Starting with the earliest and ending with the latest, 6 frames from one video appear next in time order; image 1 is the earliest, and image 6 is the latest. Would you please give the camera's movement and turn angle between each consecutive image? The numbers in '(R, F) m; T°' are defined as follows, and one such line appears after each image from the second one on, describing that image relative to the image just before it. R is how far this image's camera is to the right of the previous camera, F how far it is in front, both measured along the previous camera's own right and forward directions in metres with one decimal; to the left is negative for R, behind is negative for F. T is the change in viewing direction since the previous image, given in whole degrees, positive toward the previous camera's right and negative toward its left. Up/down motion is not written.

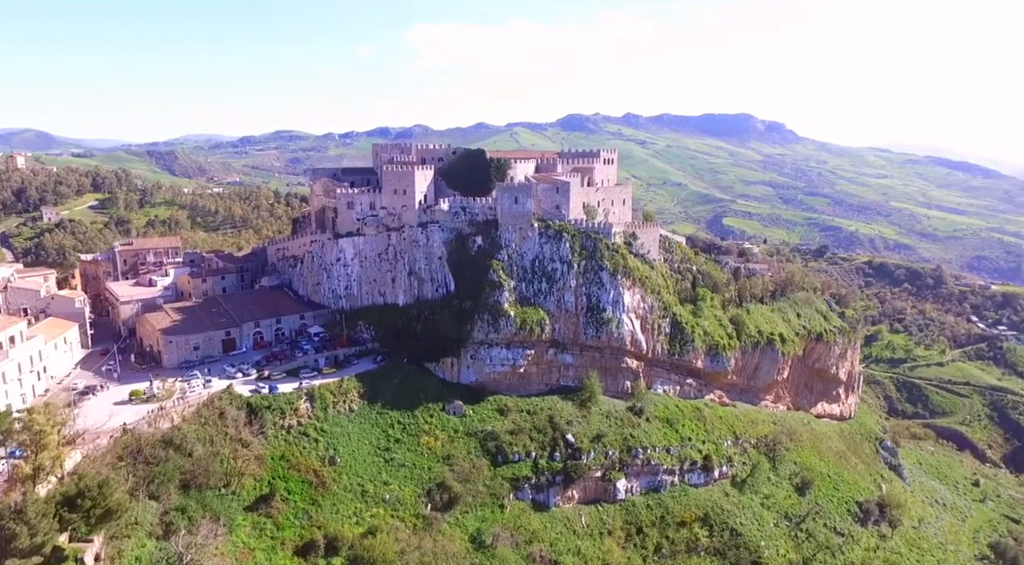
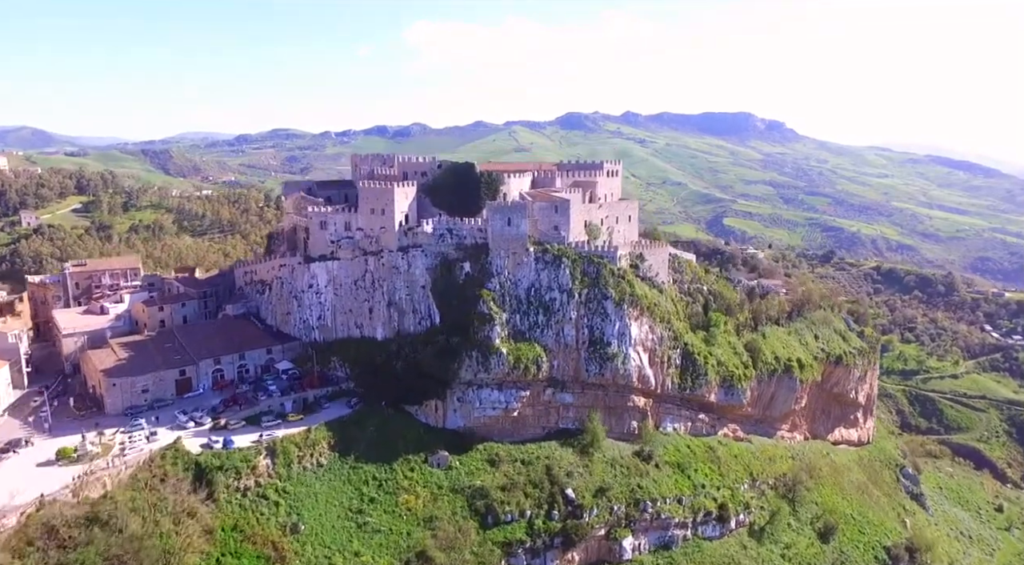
(+0.4, +6.1) m; 0°
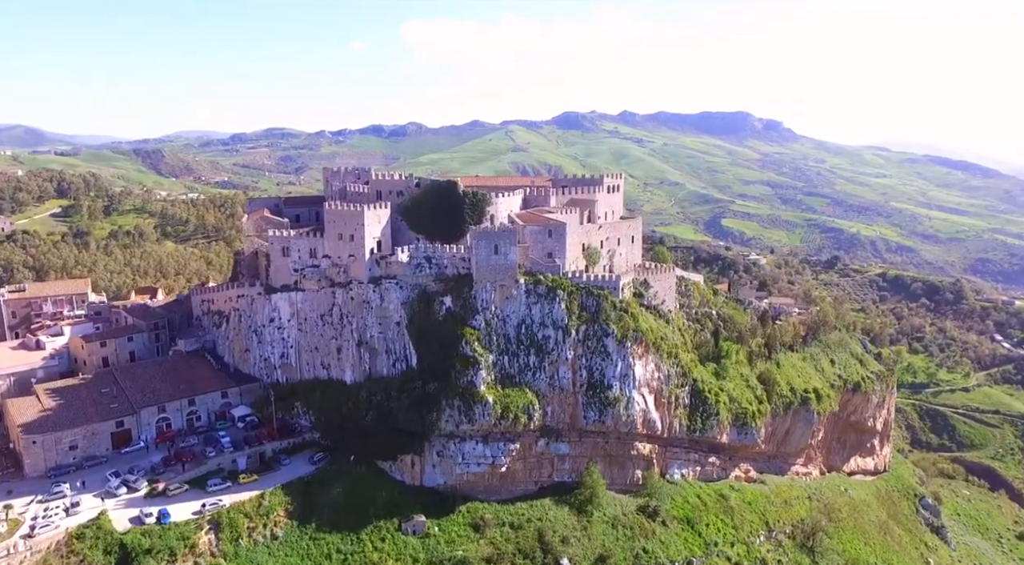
(+0.5, +5.9) m; 0°
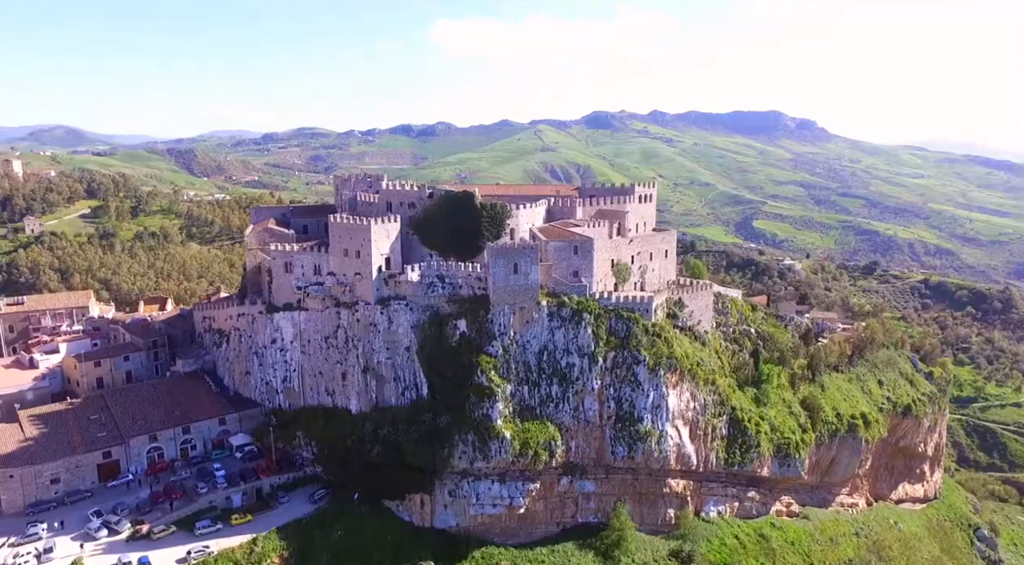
(+0.3, +3.8) m; -2°
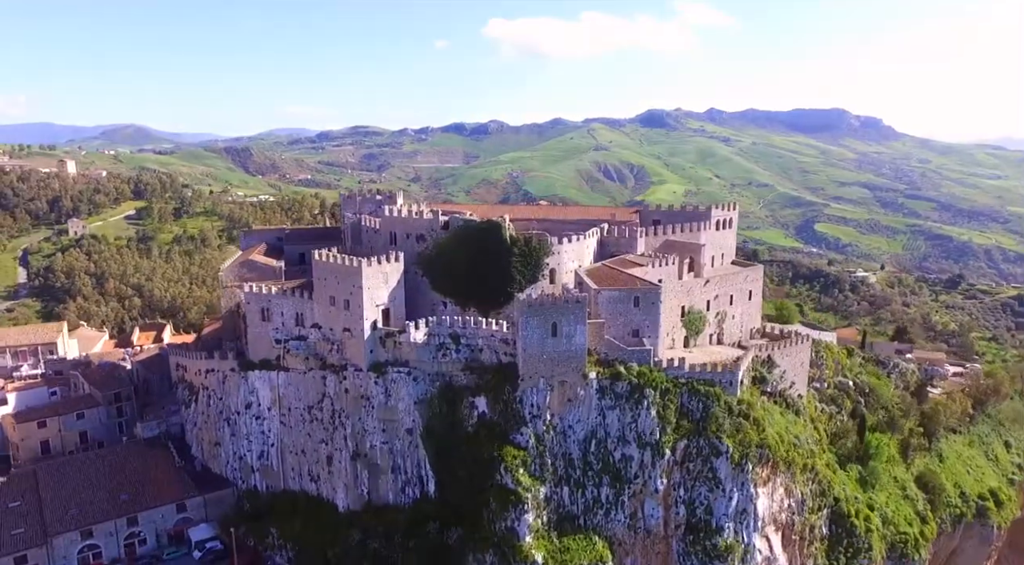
(+0.5, +9.5) m; -4°
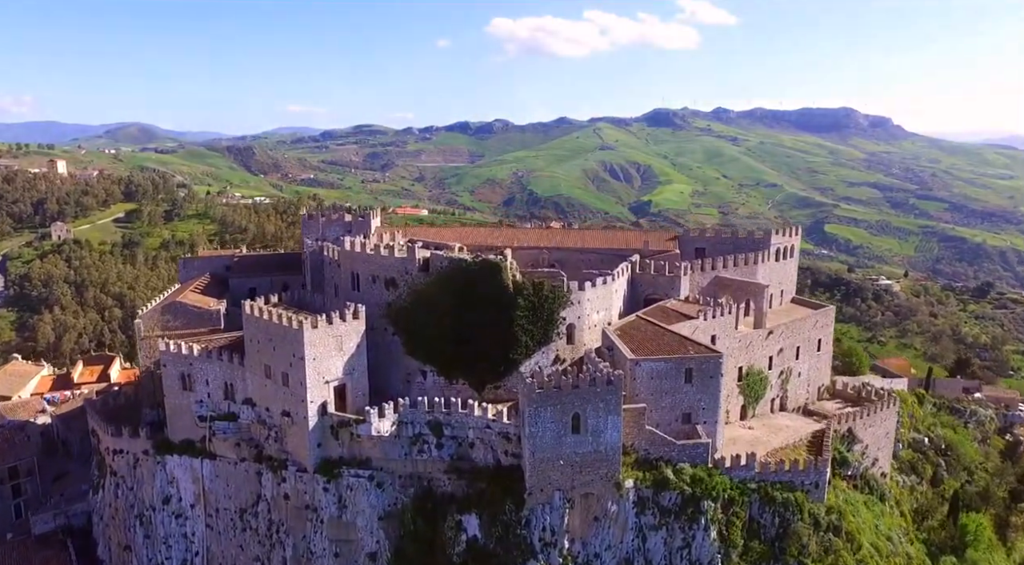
(0.0, +8.1) m; 0°
